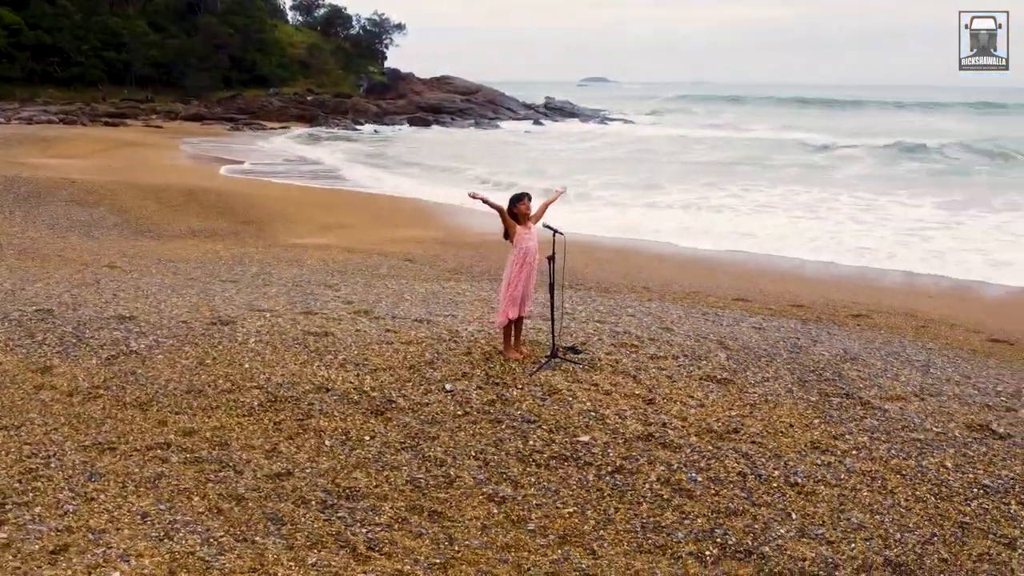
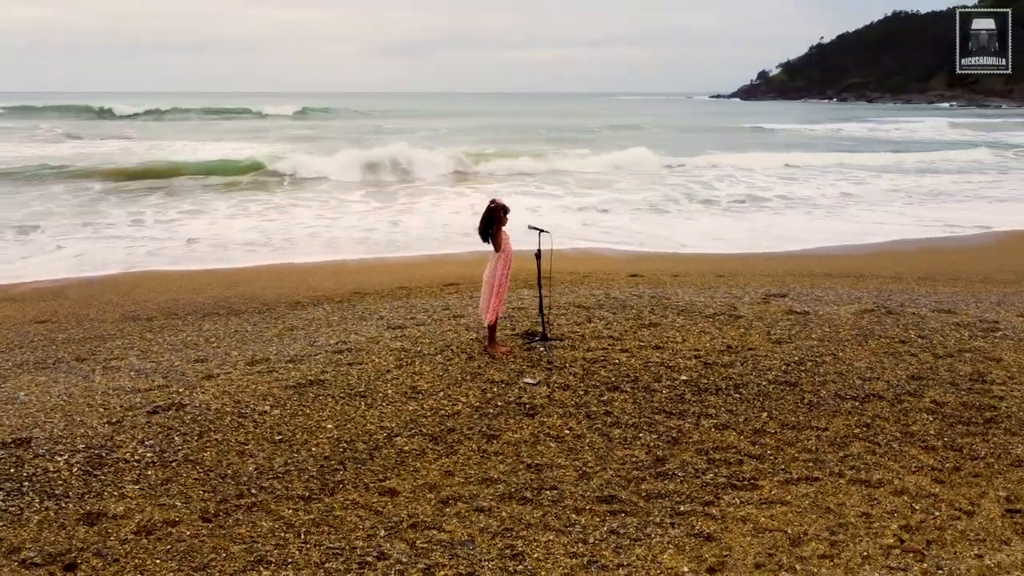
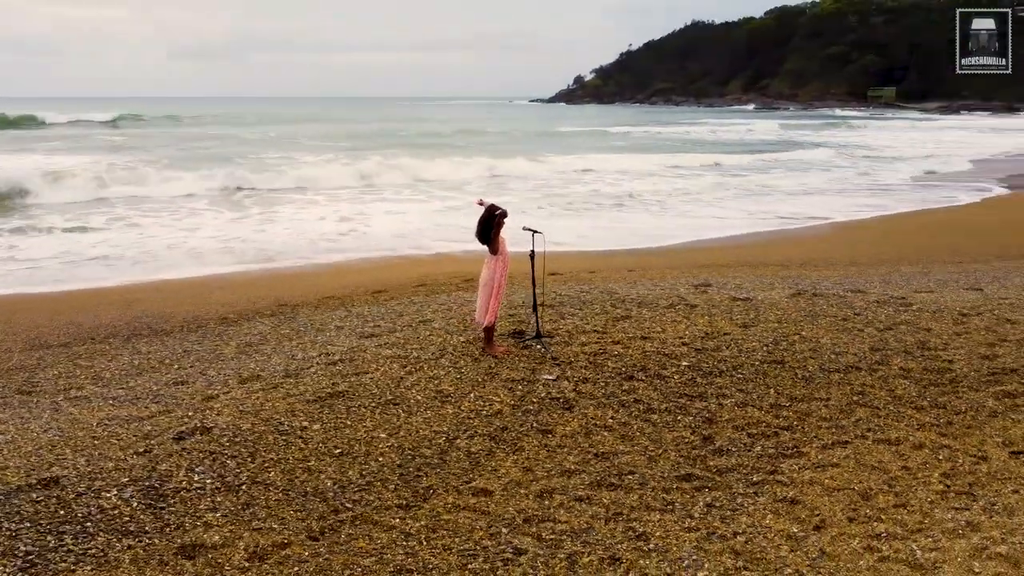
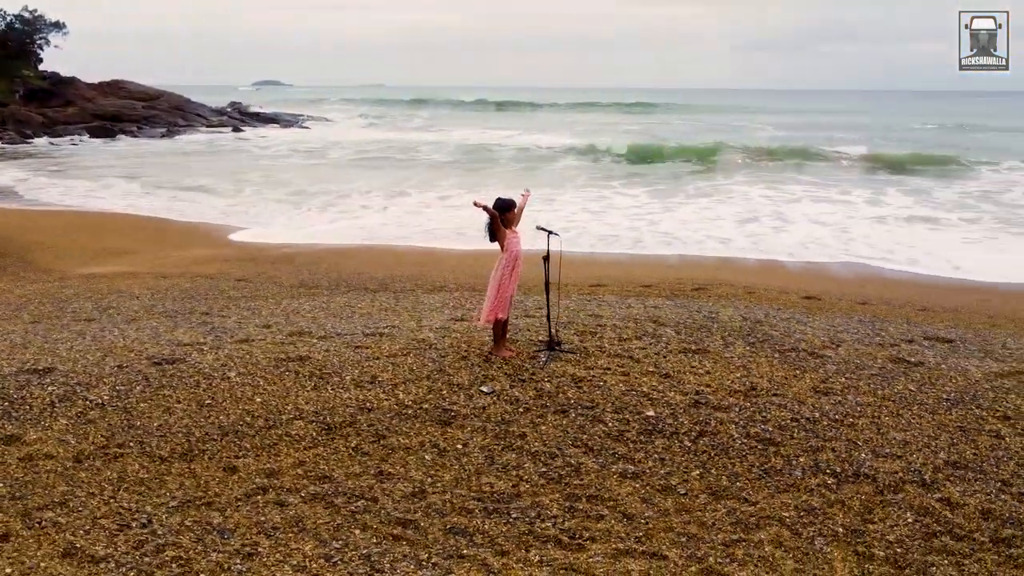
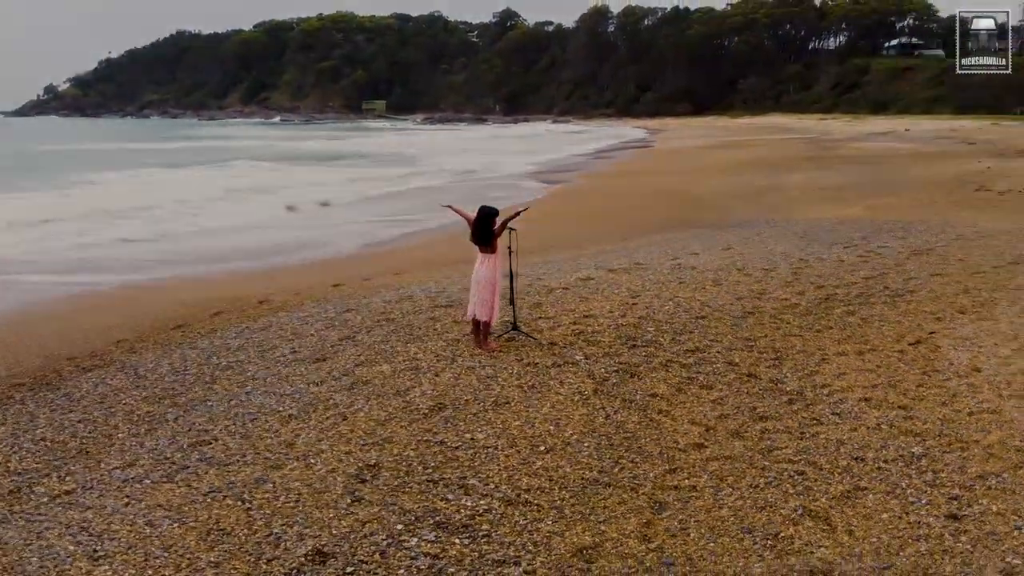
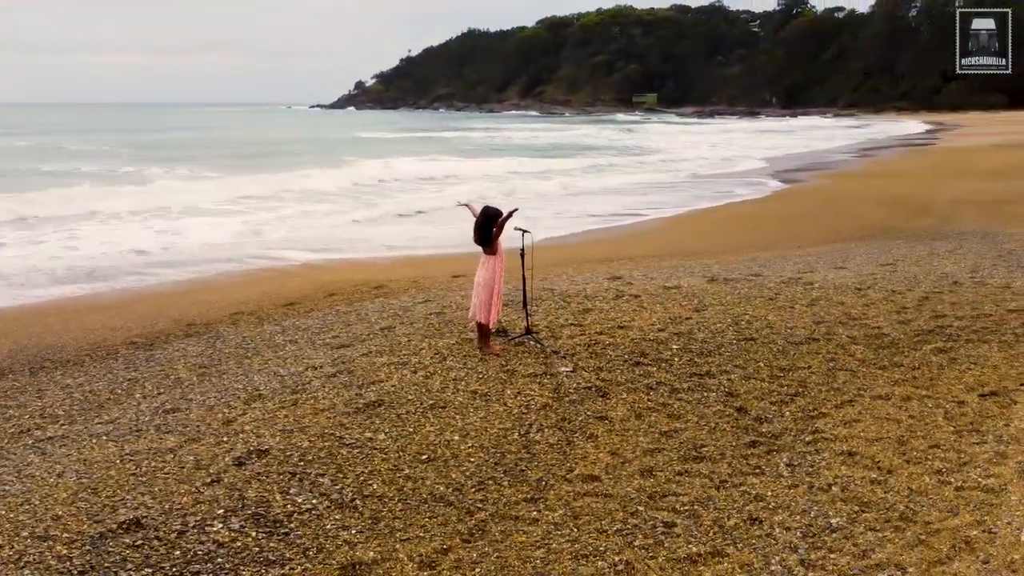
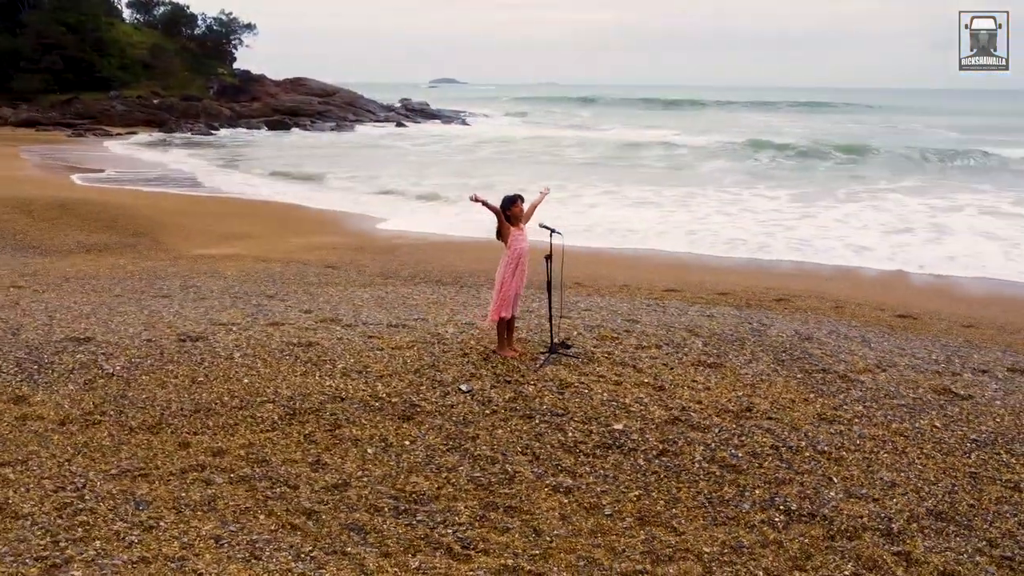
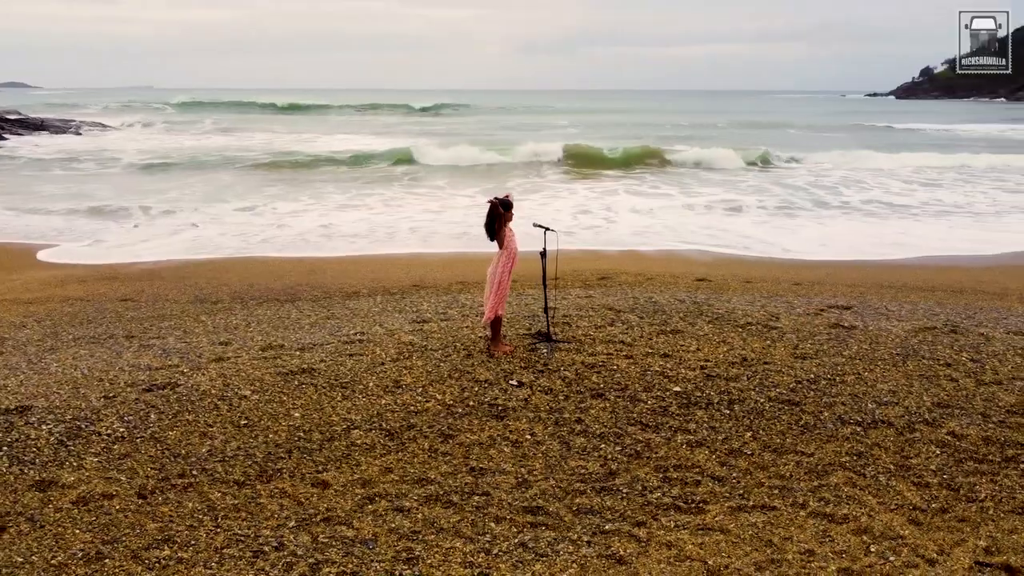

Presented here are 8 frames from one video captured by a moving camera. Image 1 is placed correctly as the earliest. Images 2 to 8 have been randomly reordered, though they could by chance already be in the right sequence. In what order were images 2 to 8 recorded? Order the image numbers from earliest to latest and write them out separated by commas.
7, 4, 8, 2, 3, 6, 5
